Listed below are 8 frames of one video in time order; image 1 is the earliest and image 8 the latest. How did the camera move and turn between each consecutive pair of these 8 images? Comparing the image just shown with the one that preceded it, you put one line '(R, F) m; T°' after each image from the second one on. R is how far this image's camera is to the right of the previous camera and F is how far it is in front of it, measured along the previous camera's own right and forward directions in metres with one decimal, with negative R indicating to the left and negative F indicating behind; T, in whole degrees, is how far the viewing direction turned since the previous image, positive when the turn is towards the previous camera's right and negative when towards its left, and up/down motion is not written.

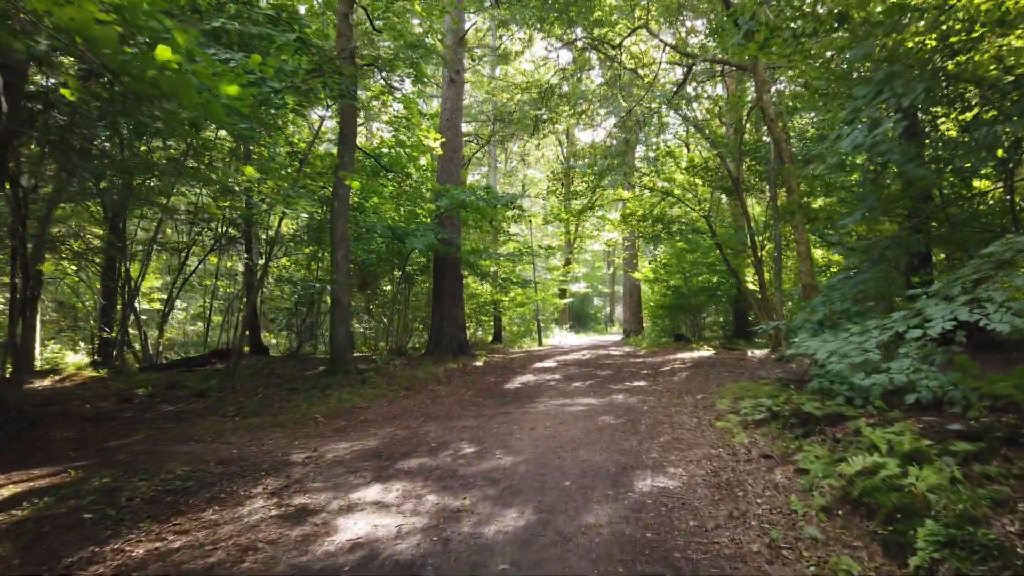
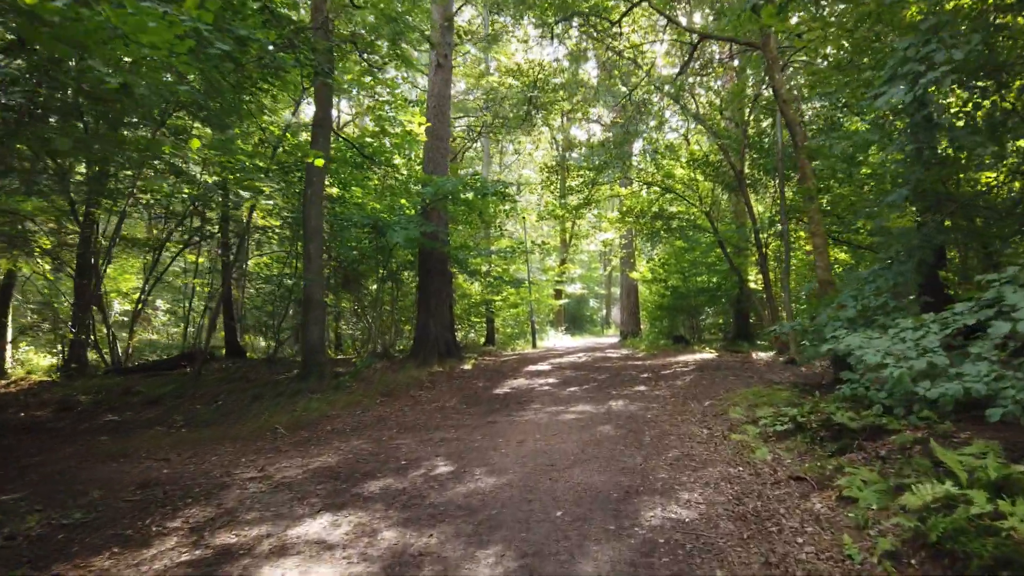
(+0.1, +0.8) m; 0°
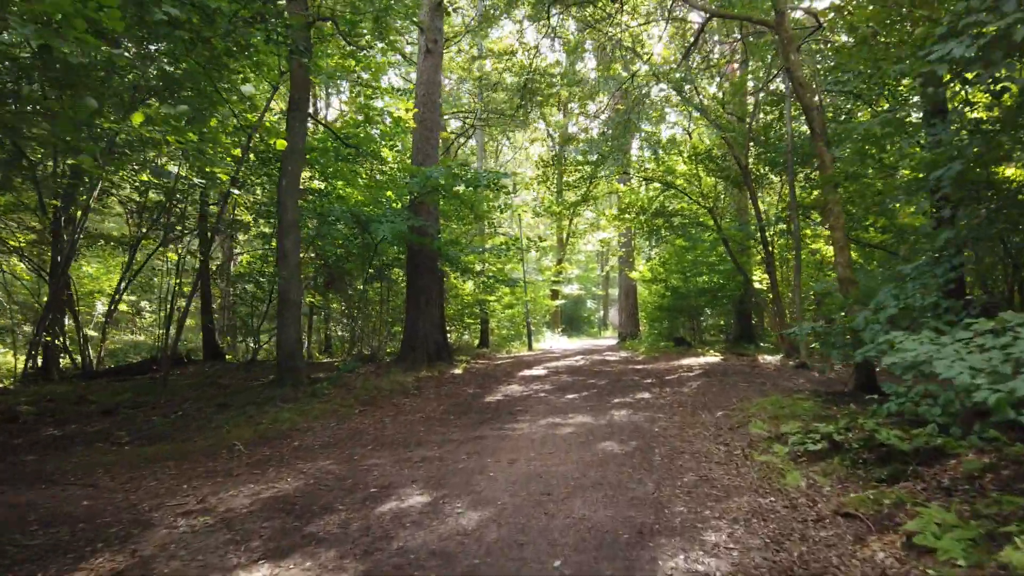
(0.0, +0.8) m; 0°
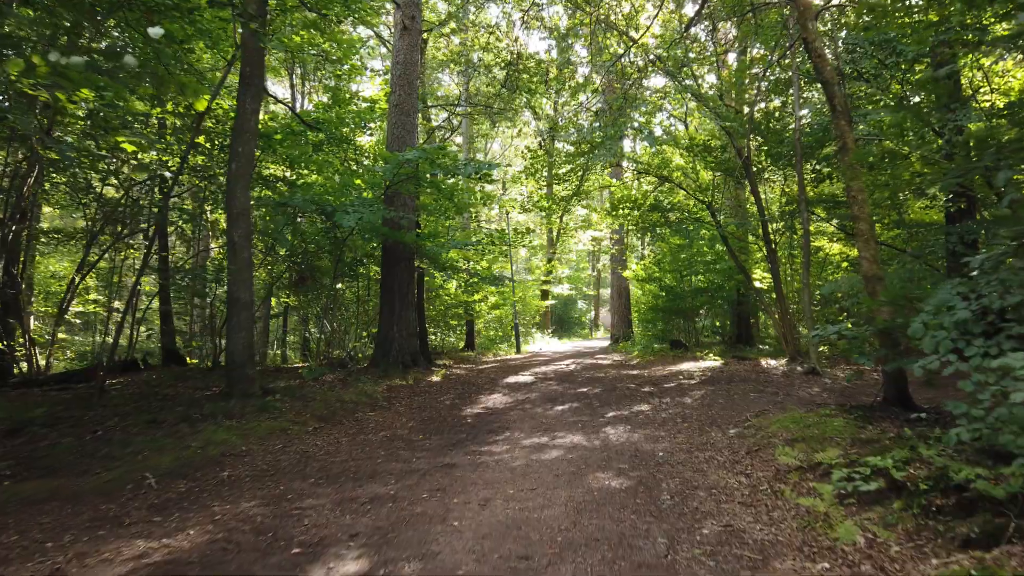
(+0.1, +1.0) m; +1°
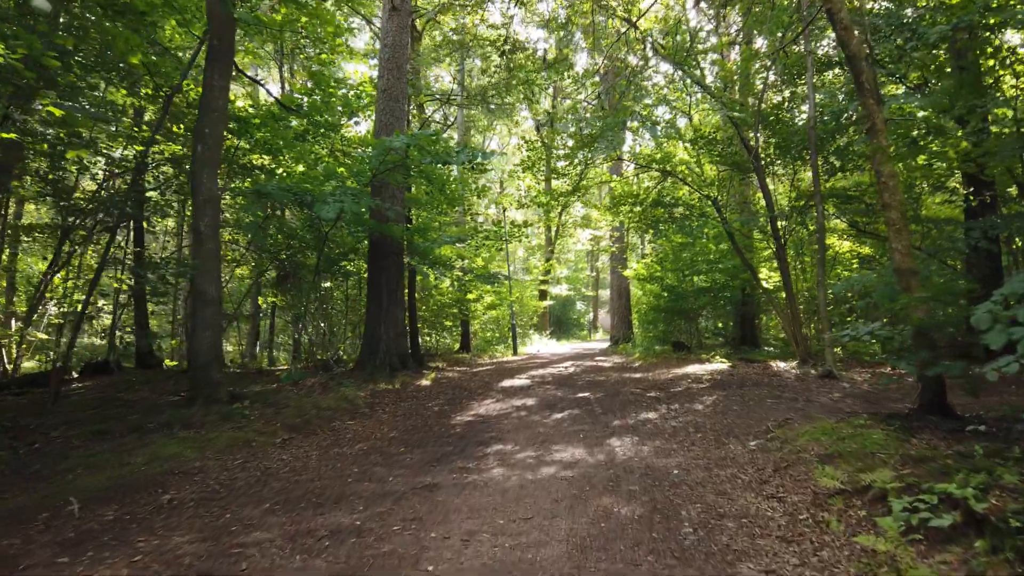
(0.0, +0.7) m; 0°
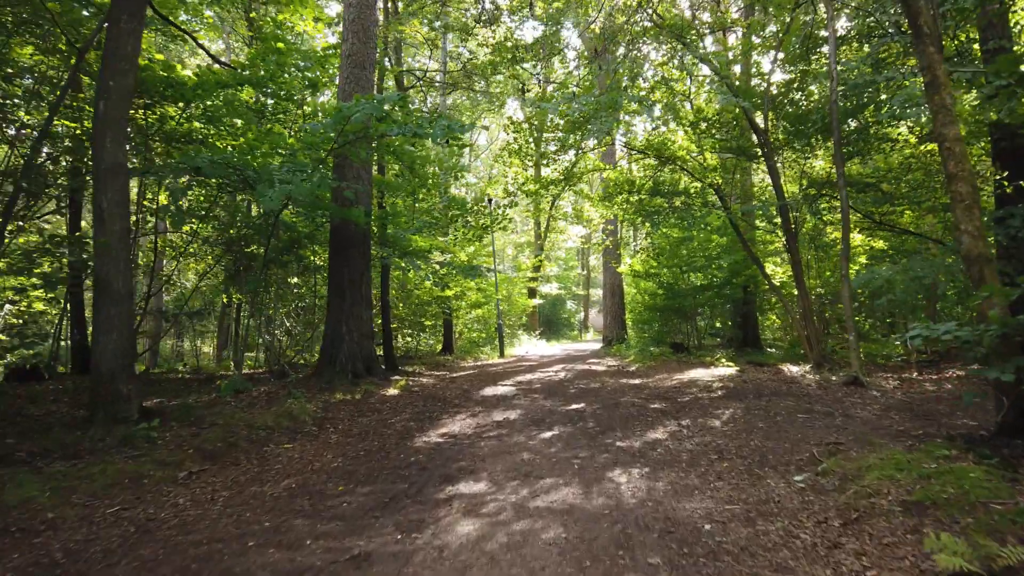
(+0.1, +1.3) m; +1°
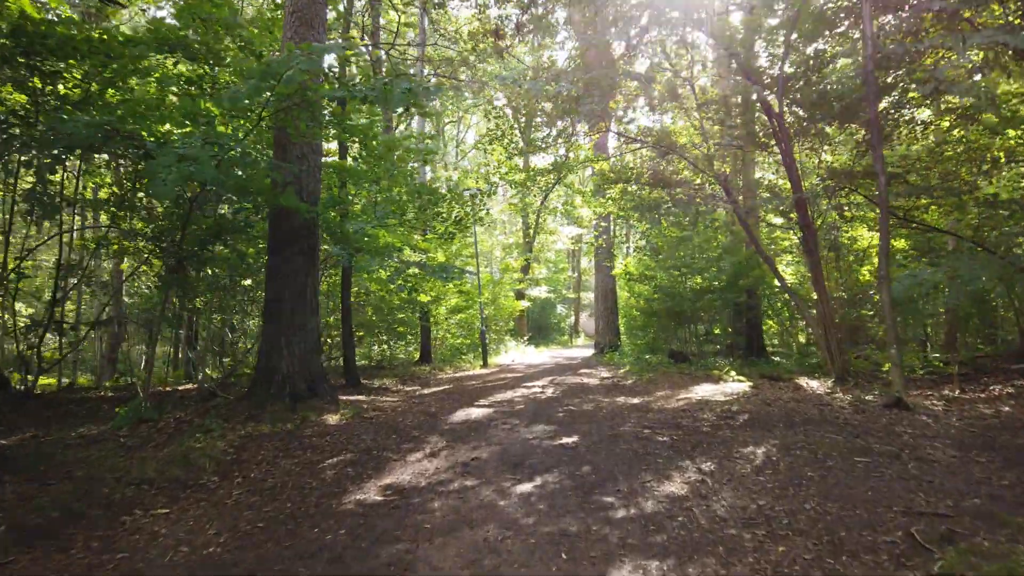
(+0.1, +1.5) m; +1°
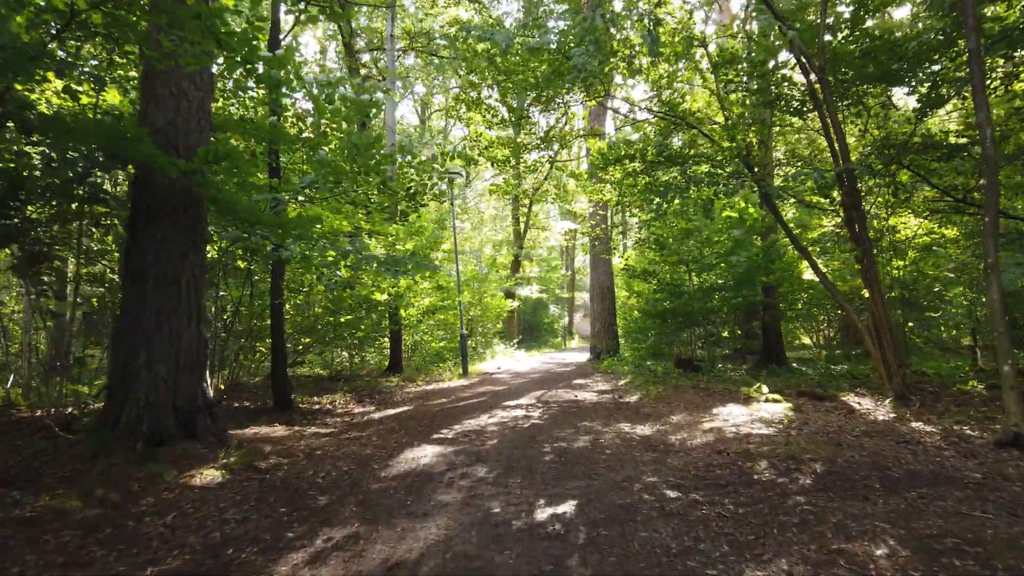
(+0.2, +2.2) m; 0°
